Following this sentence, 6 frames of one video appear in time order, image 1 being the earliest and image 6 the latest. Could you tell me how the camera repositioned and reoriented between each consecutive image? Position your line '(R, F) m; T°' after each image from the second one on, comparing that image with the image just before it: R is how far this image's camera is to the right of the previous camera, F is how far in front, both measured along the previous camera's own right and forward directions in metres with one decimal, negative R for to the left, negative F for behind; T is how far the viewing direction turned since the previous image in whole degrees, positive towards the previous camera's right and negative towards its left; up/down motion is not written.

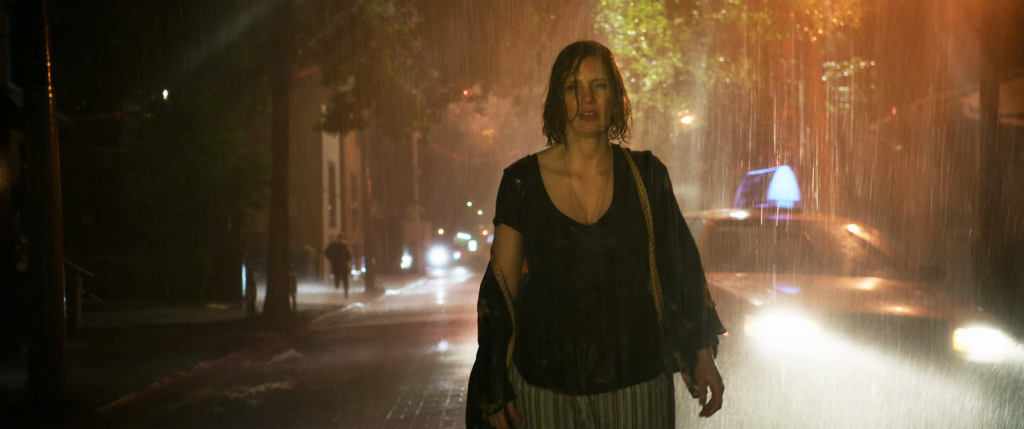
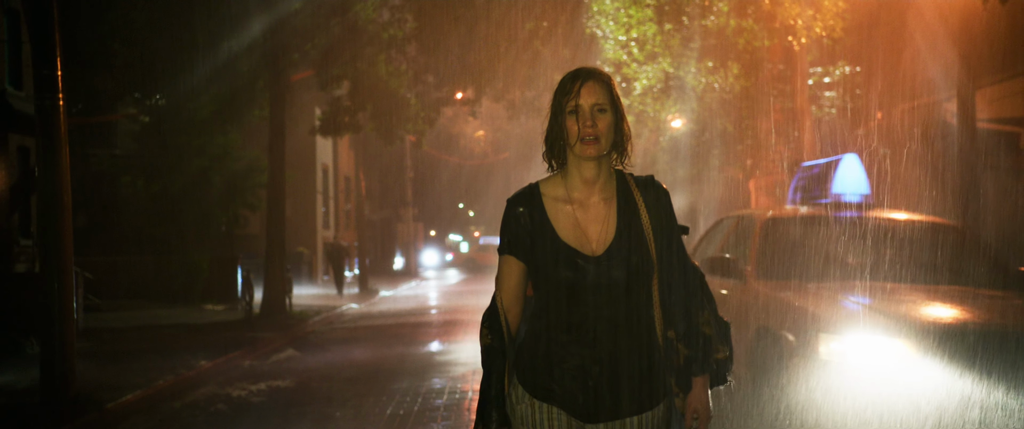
(0.0, -0.3) m; +1°
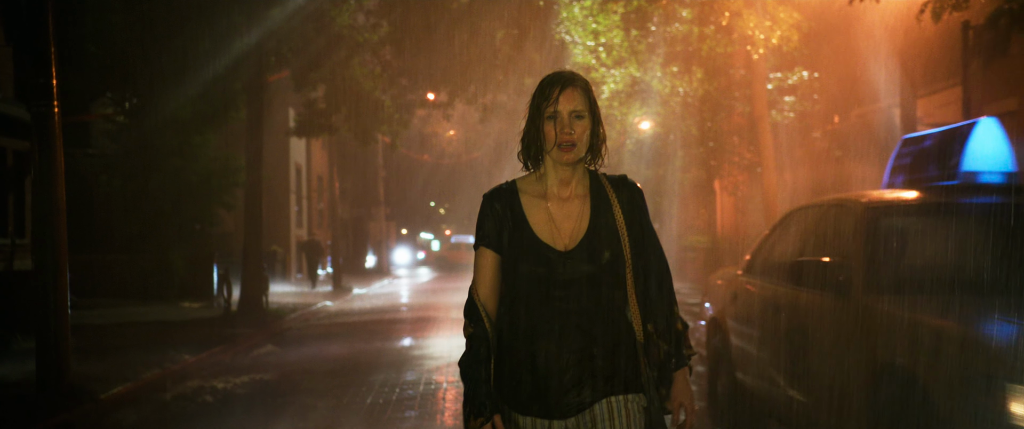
(0.0, -0.6) m; +2°
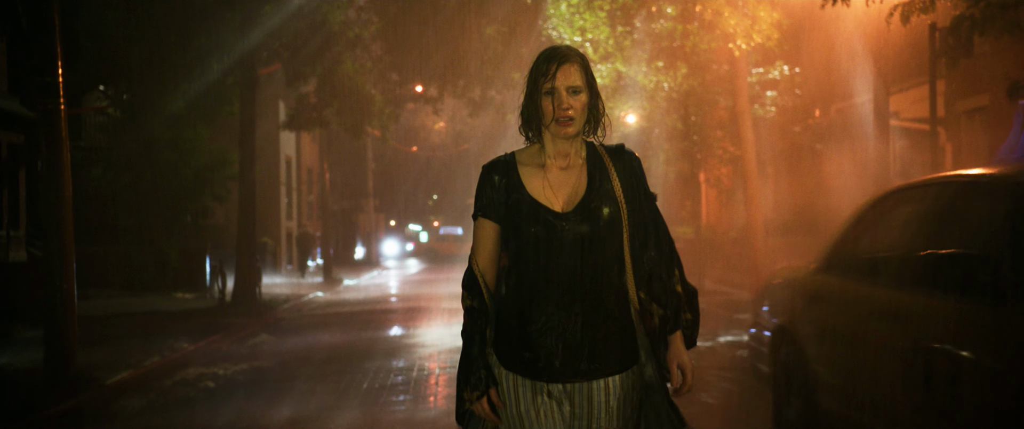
(0.0, -0.4) m; +1°
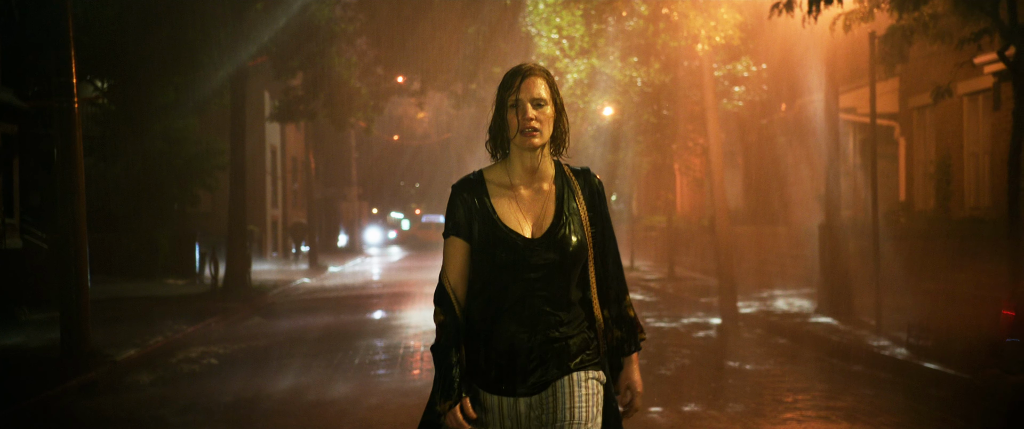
(0.0, -0.9) m; +1°
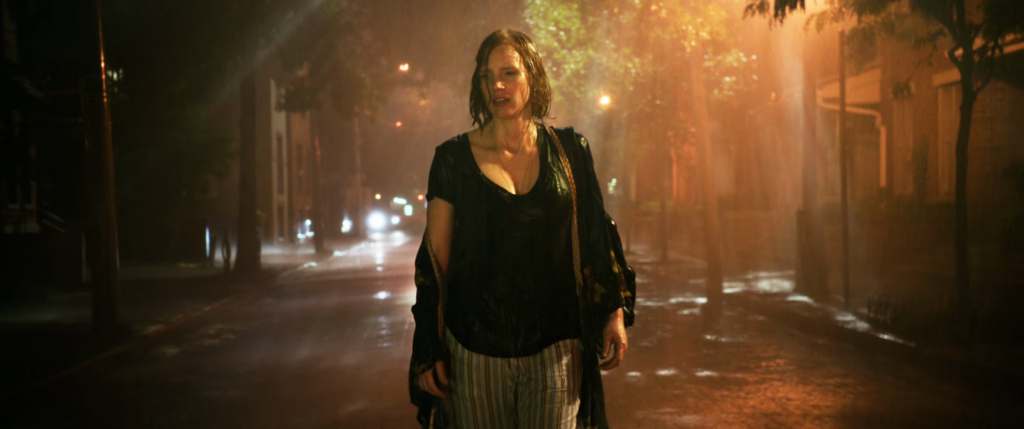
(+0.1, -0.9) m; 0°
